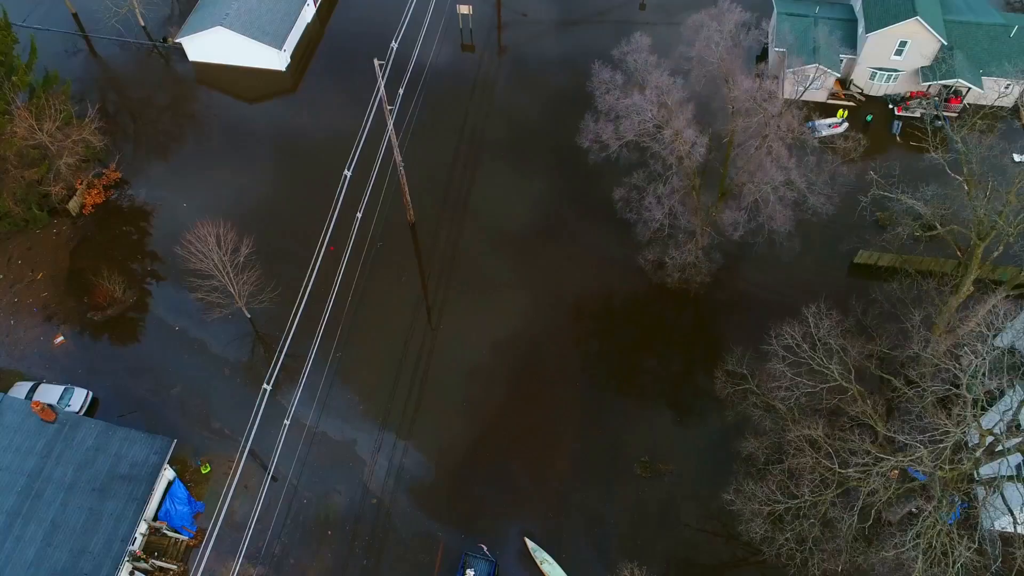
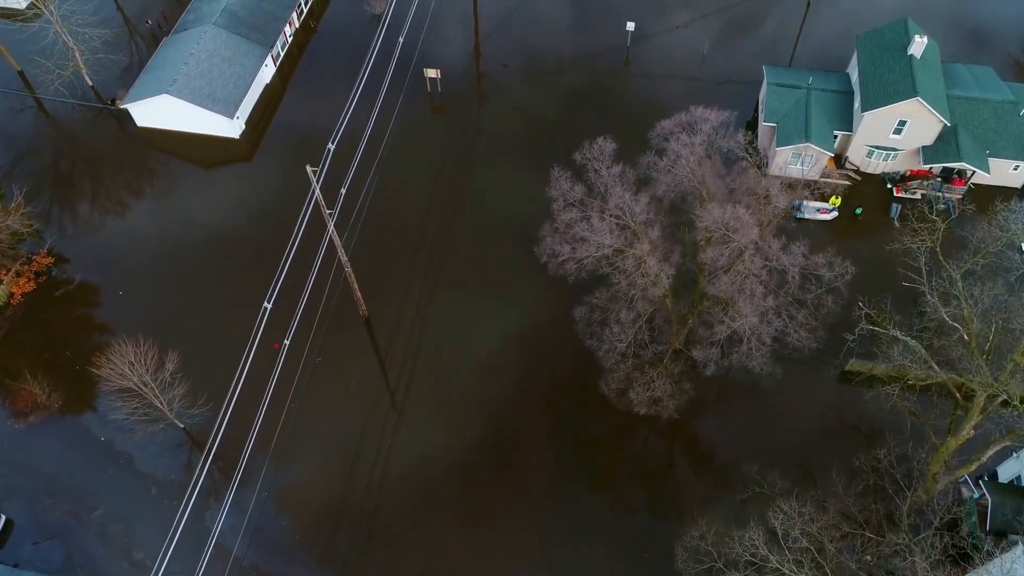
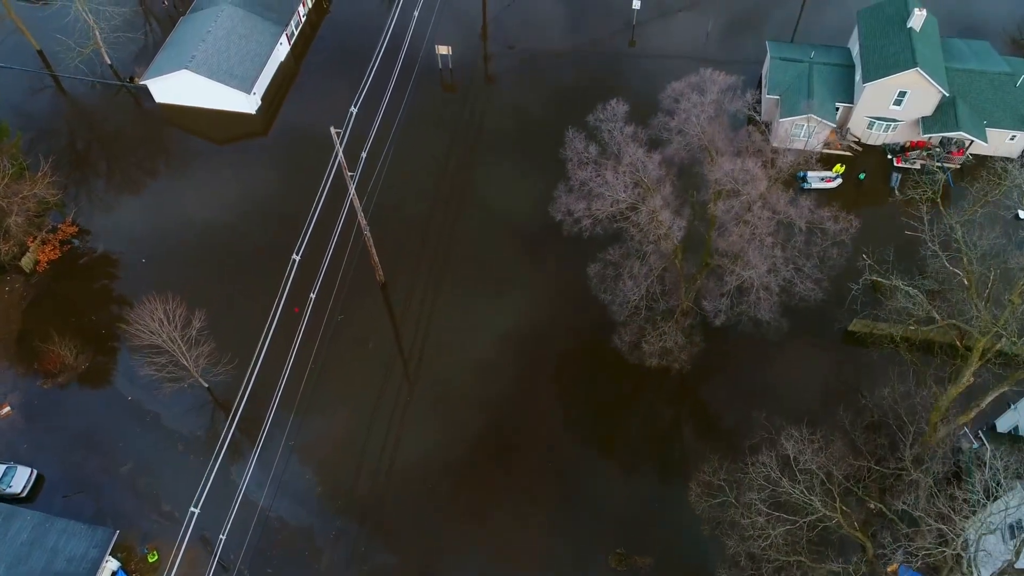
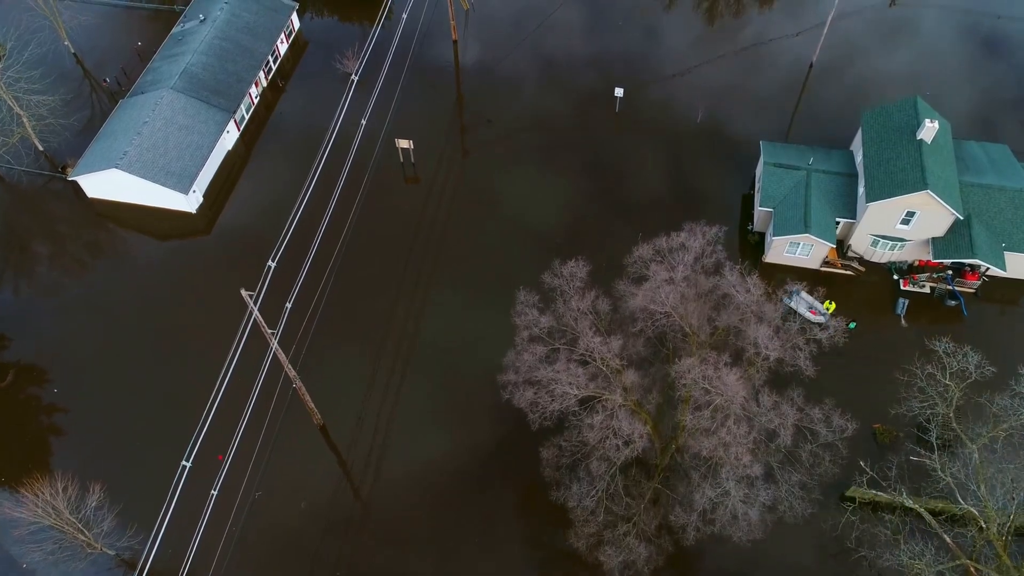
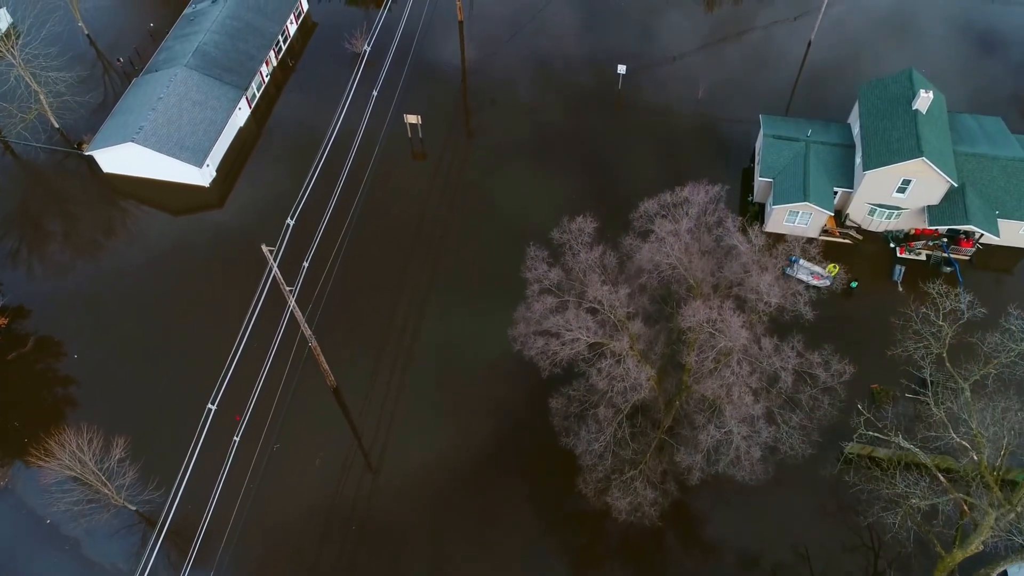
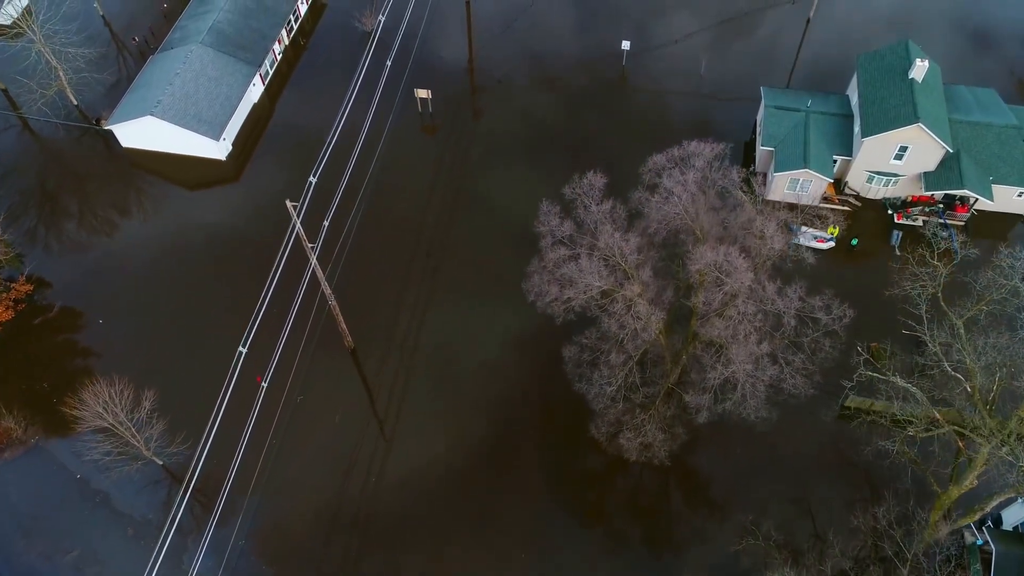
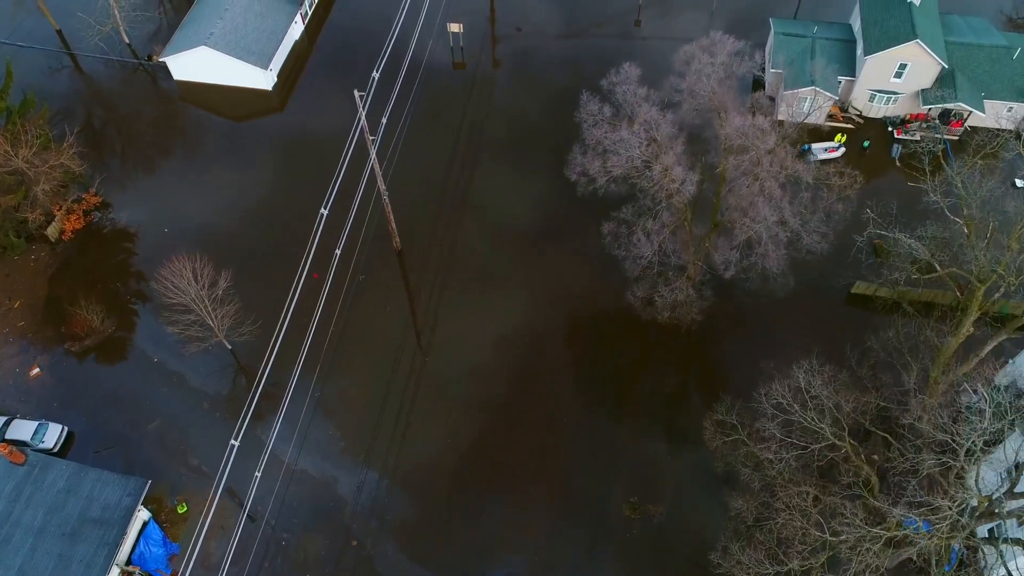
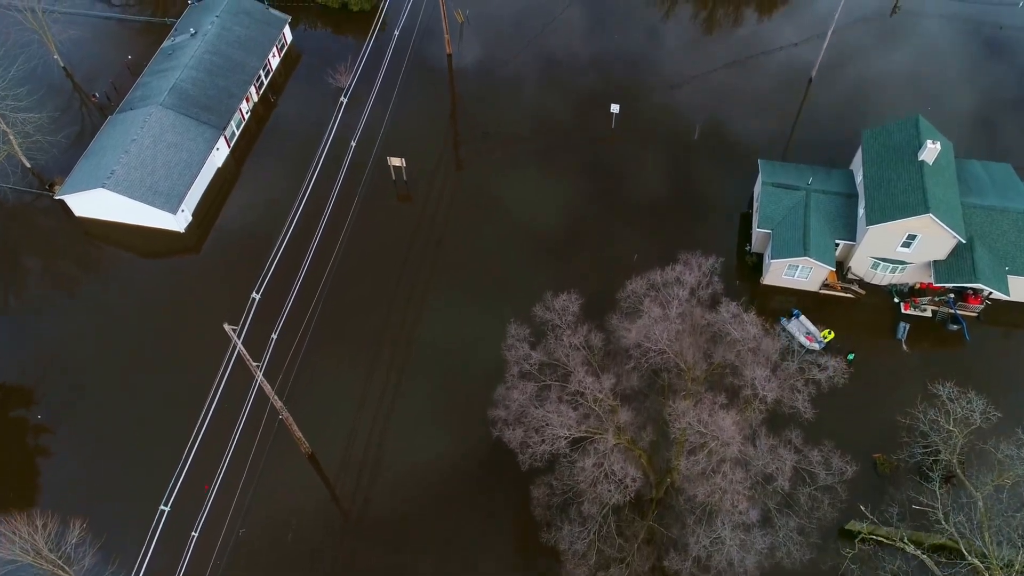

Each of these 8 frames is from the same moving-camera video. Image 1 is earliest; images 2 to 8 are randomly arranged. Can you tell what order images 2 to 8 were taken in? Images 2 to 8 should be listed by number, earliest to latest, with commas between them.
7, 3, 2, 6, 5, 4, 8
